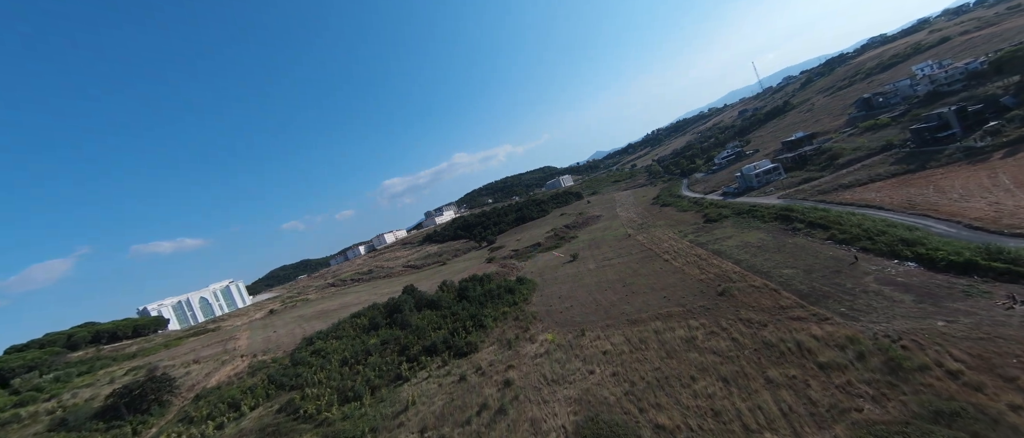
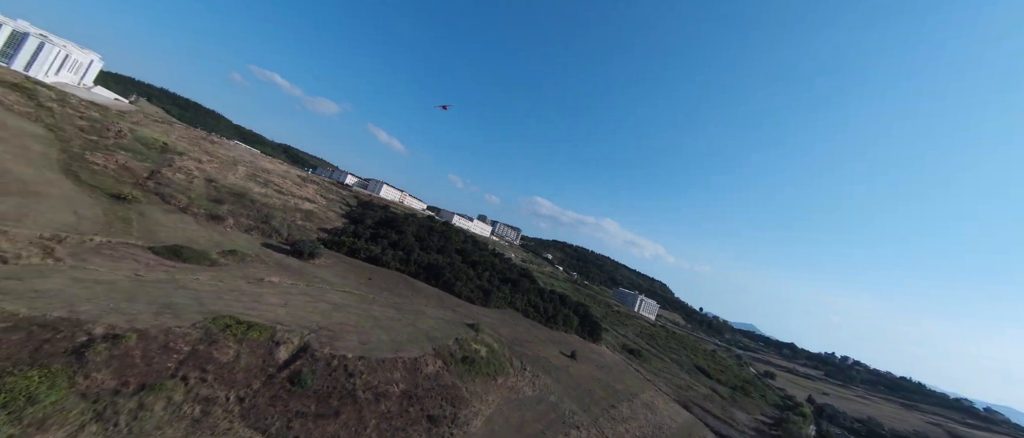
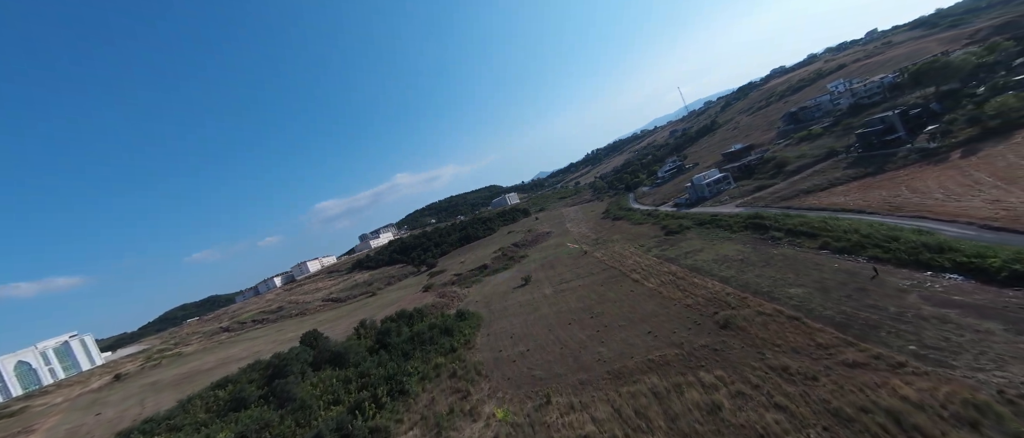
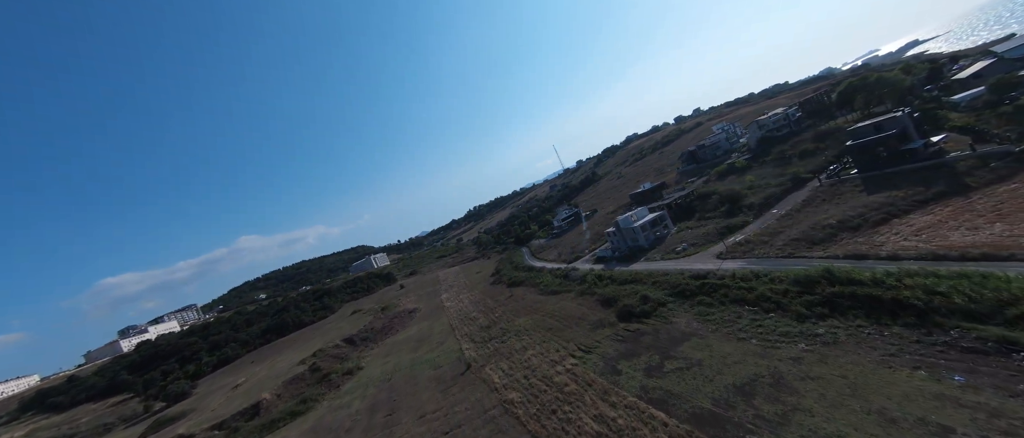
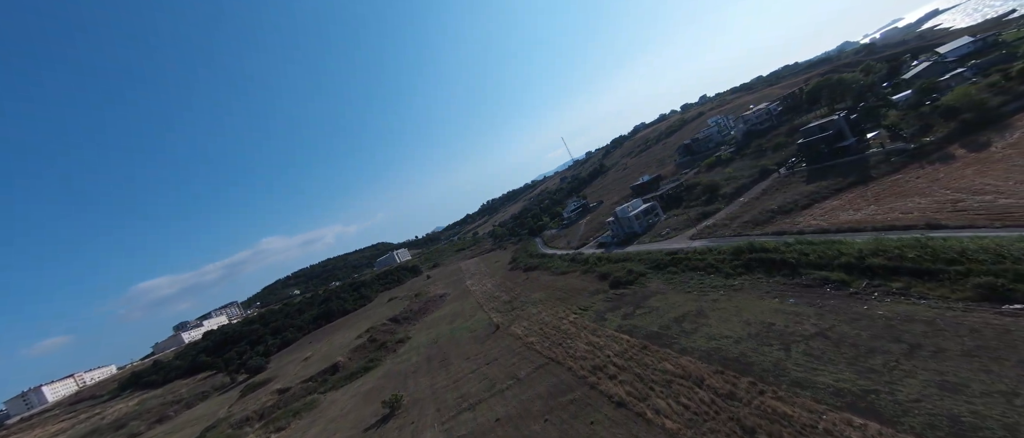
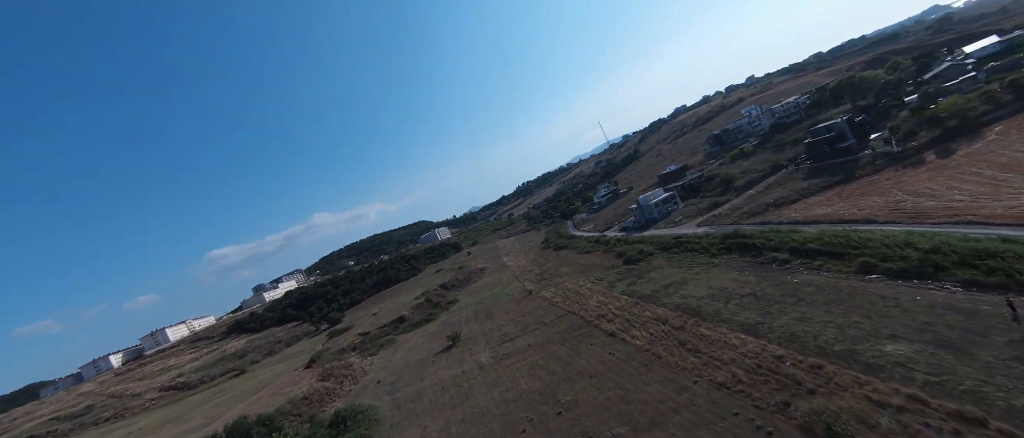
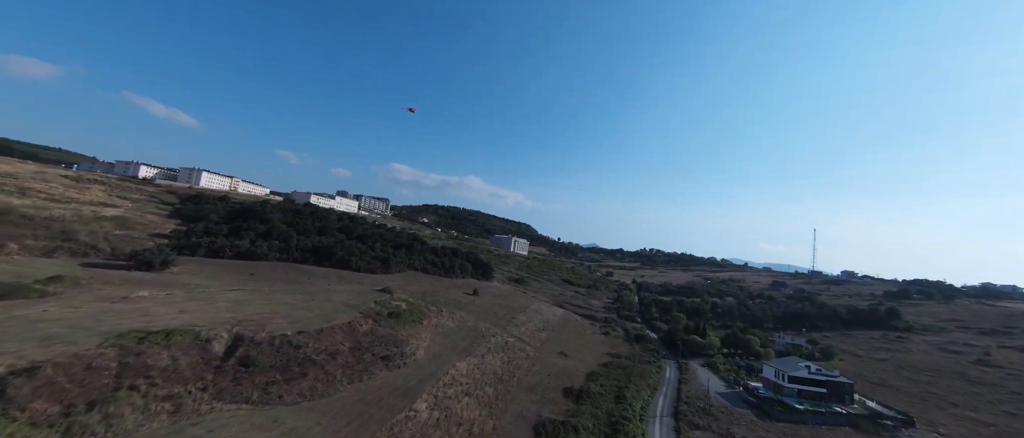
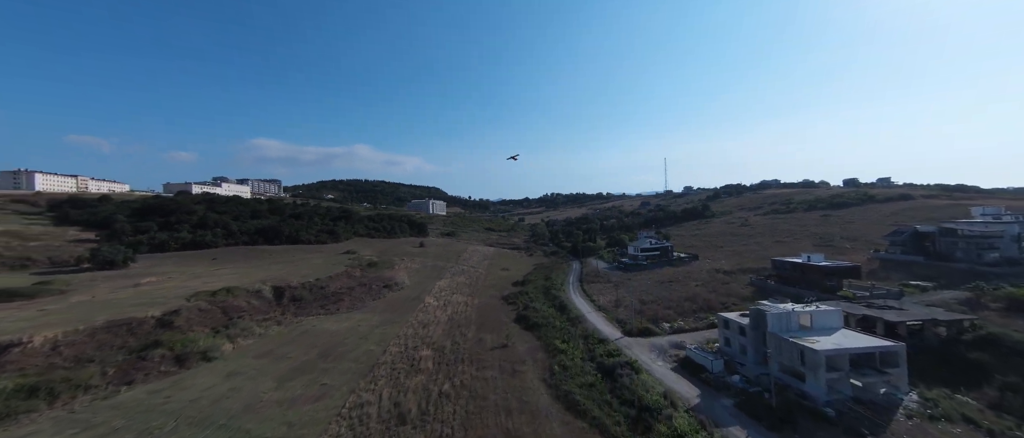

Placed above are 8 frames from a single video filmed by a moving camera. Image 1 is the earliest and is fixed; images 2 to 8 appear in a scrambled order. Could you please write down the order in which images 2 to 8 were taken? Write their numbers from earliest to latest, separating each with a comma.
3, 6, 5, 4, 8, 7, 2
